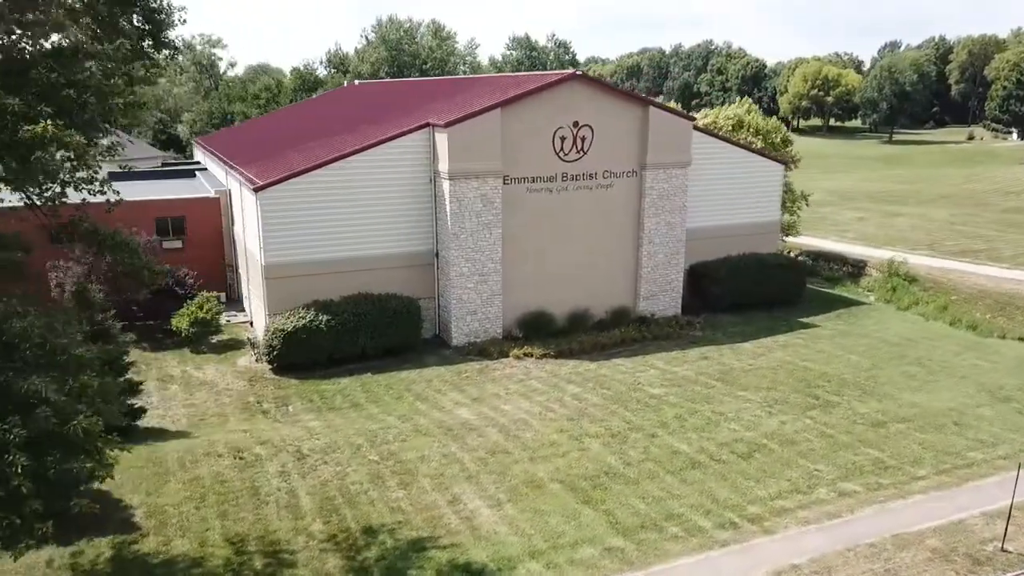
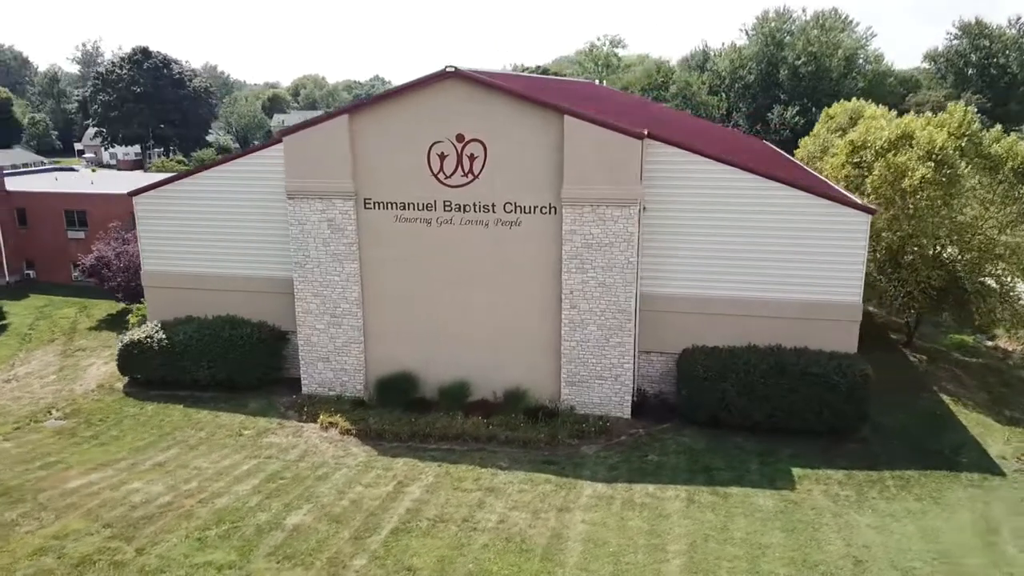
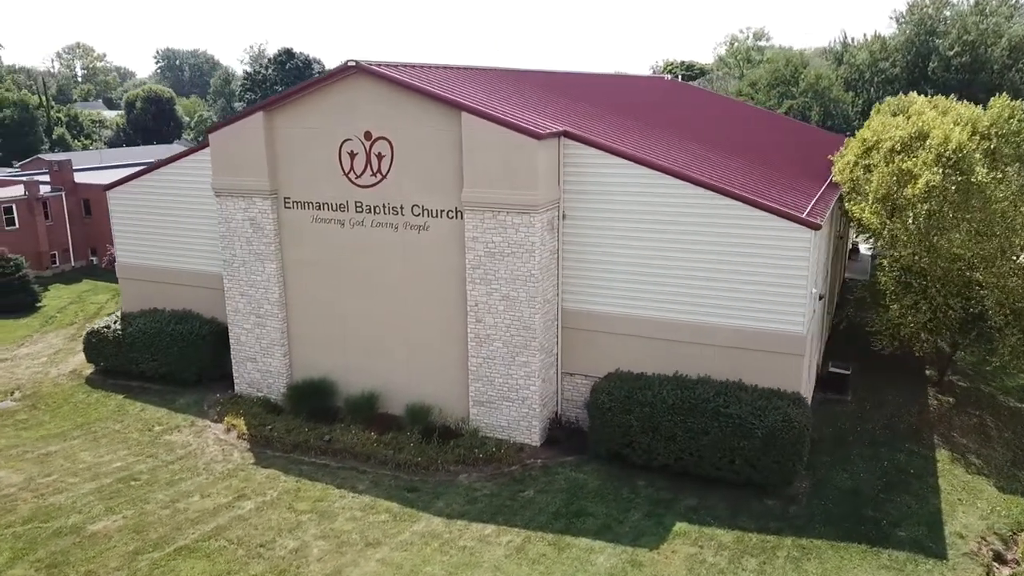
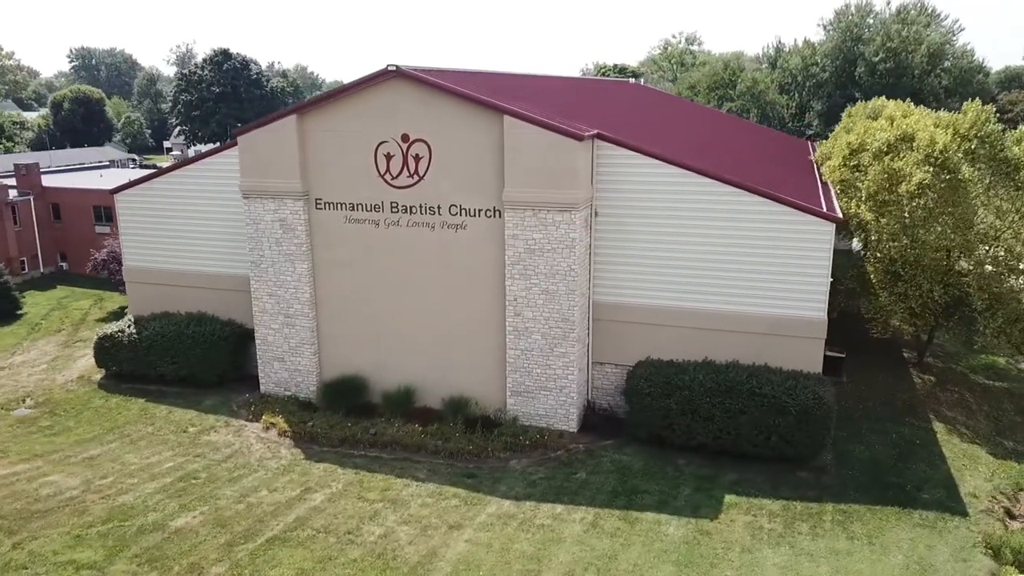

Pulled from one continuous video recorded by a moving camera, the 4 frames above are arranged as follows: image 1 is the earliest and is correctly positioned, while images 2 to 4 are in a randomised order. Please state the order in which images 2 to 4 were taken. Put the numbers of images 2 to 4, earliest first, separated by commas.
2, 4, 3
